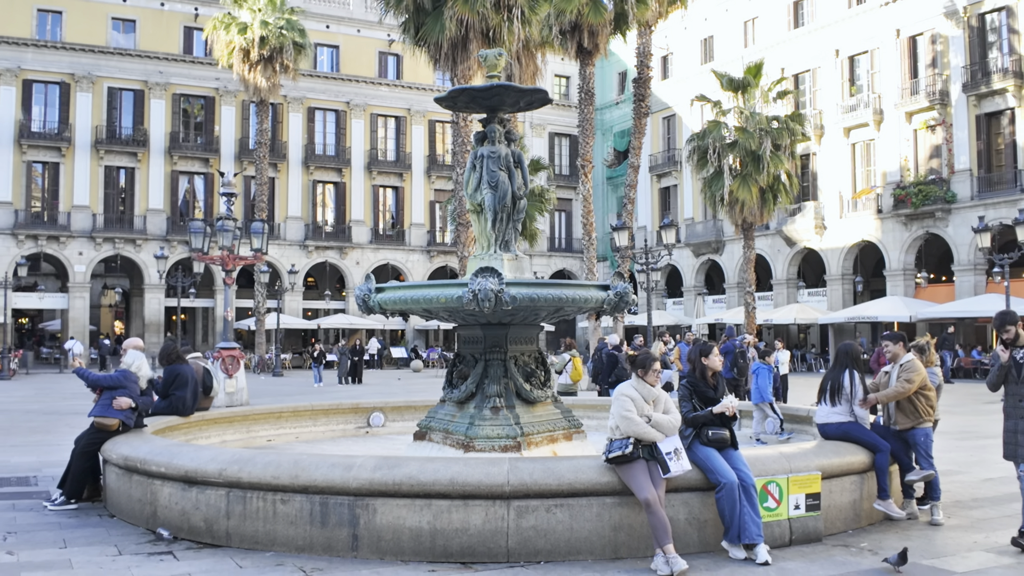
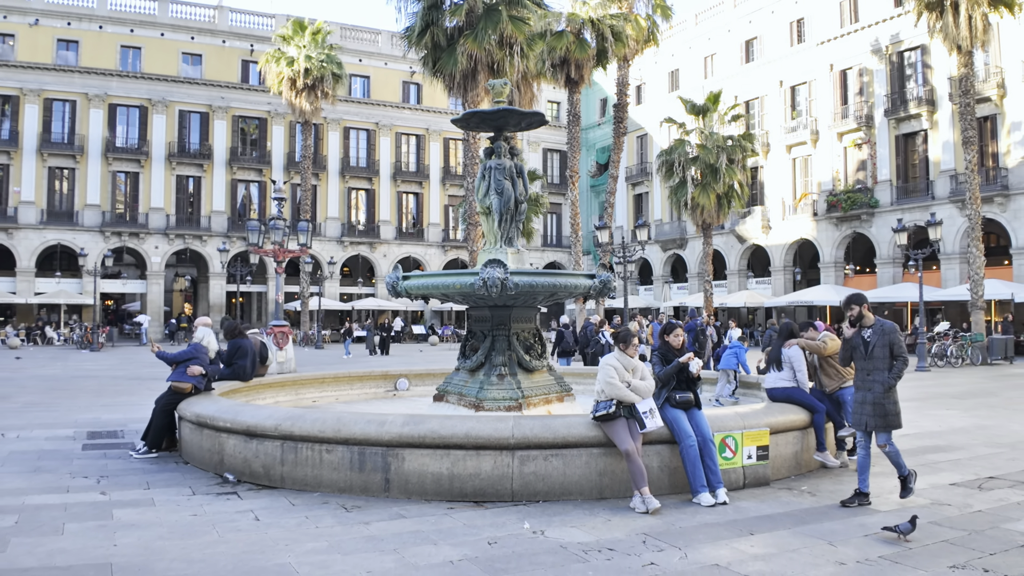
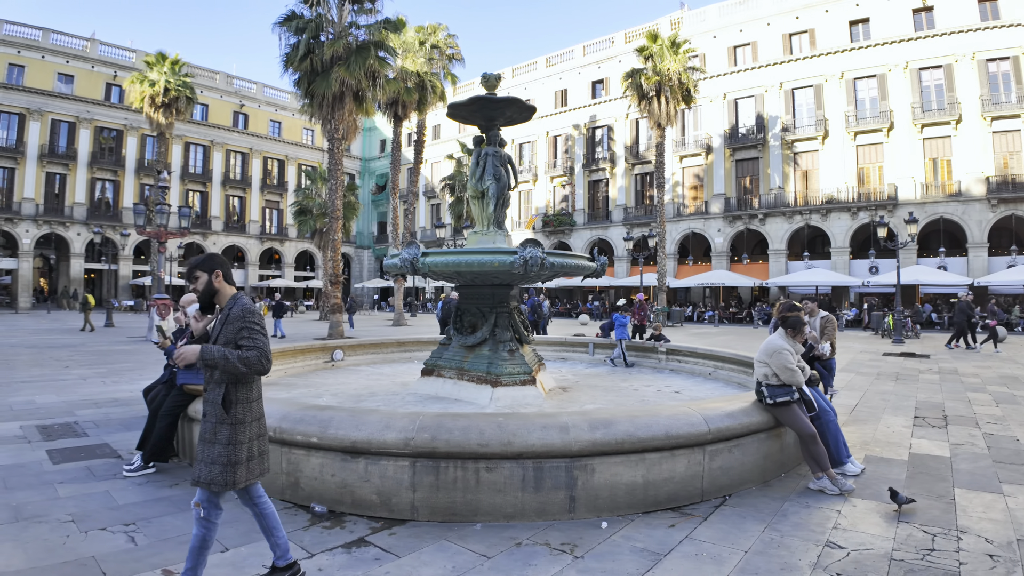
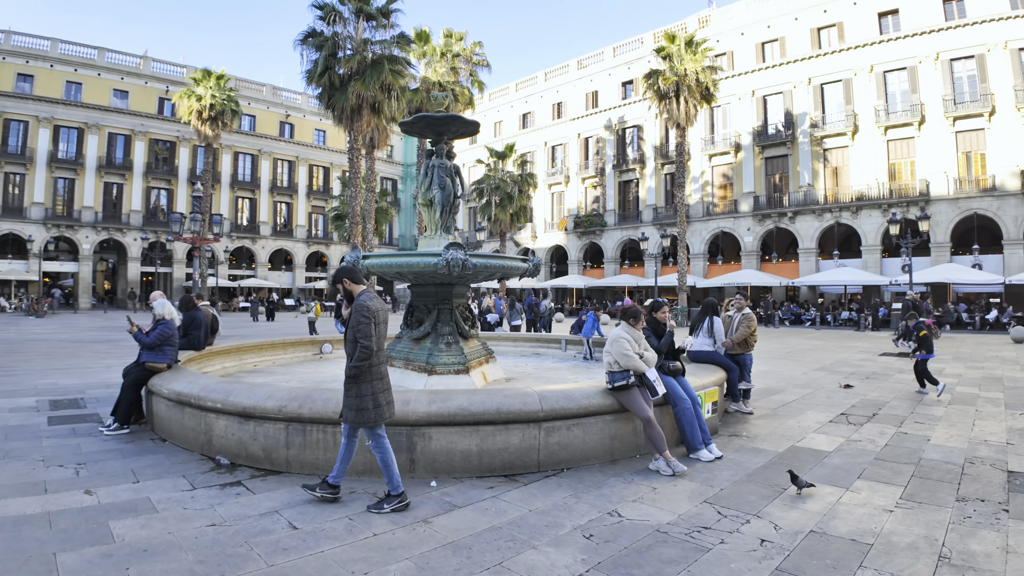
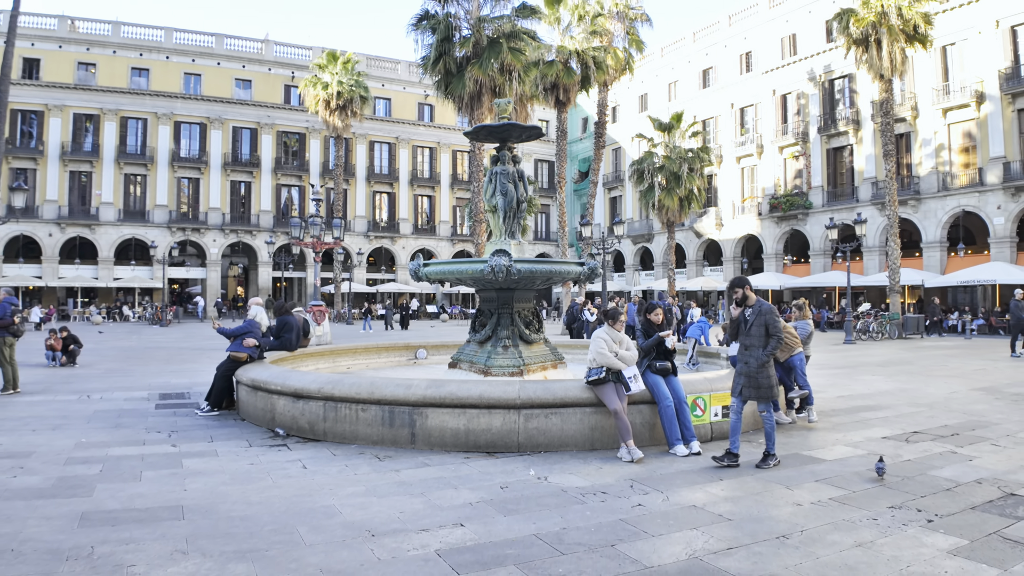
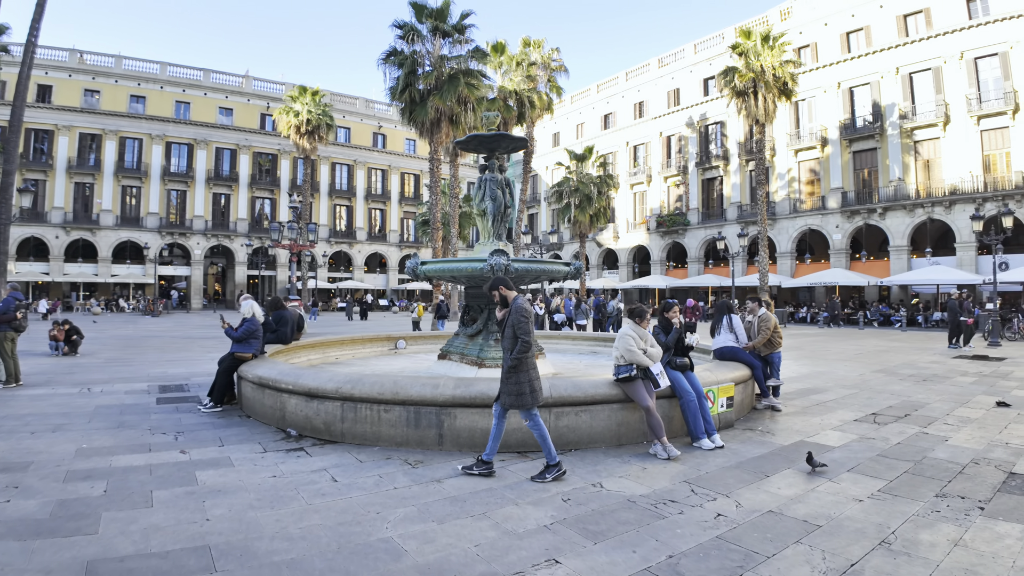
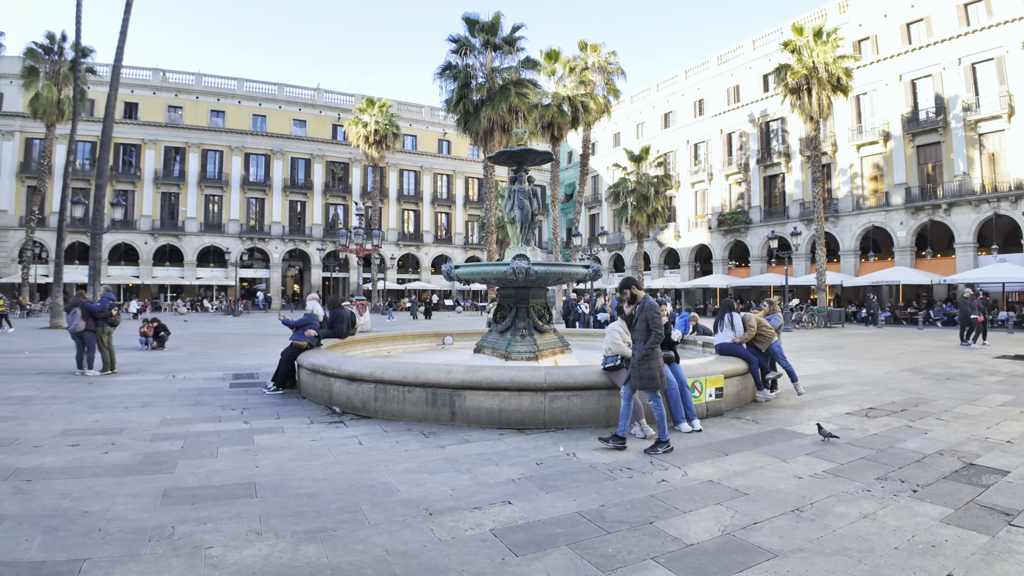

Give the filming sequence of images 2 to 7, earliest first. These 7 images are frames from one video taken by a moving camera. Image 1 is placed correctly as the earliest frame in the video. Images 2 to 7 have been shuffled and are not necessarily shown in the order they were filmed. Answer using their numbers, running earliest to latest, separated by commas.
2, 5, 7, 6, 4, 3
